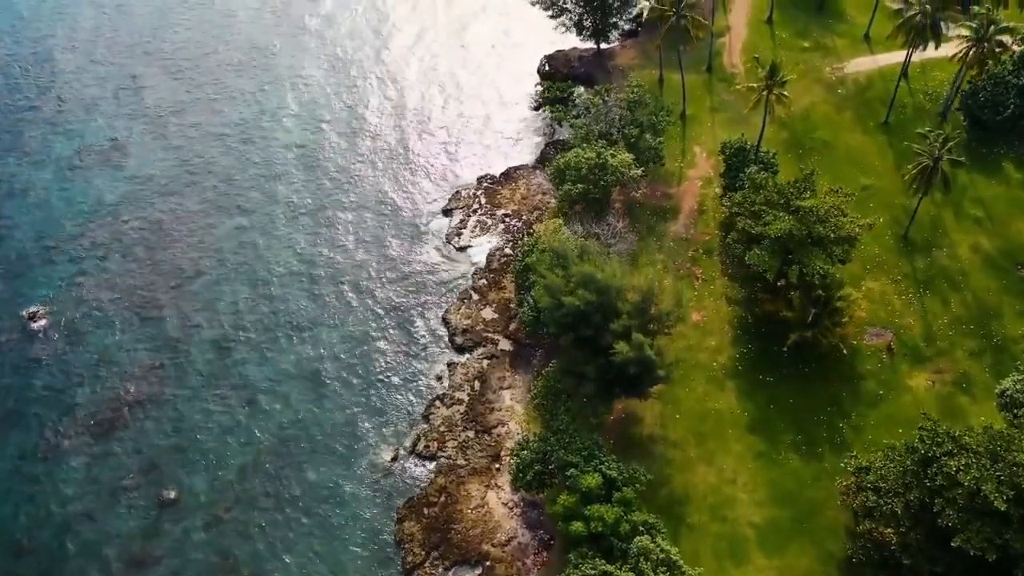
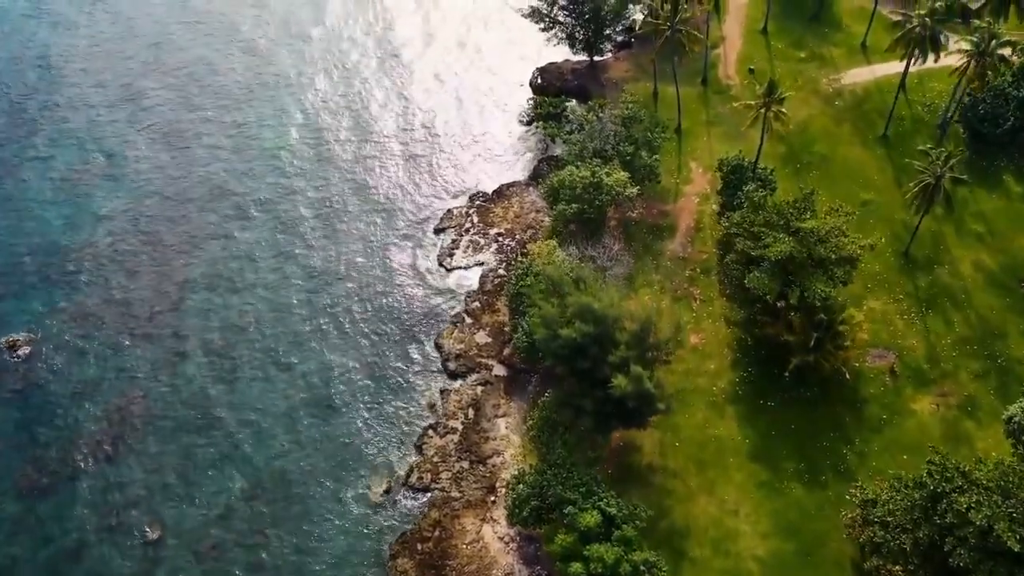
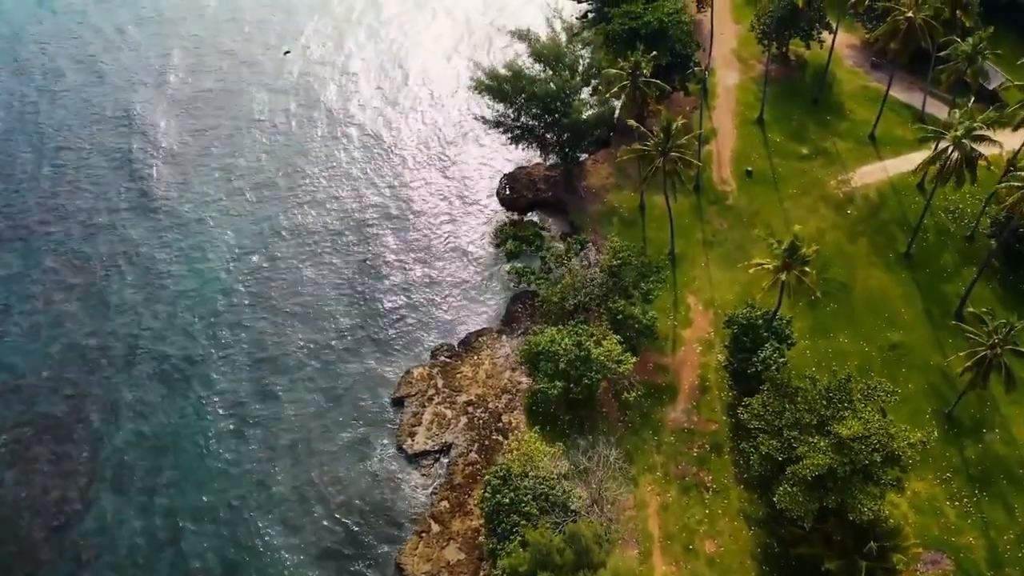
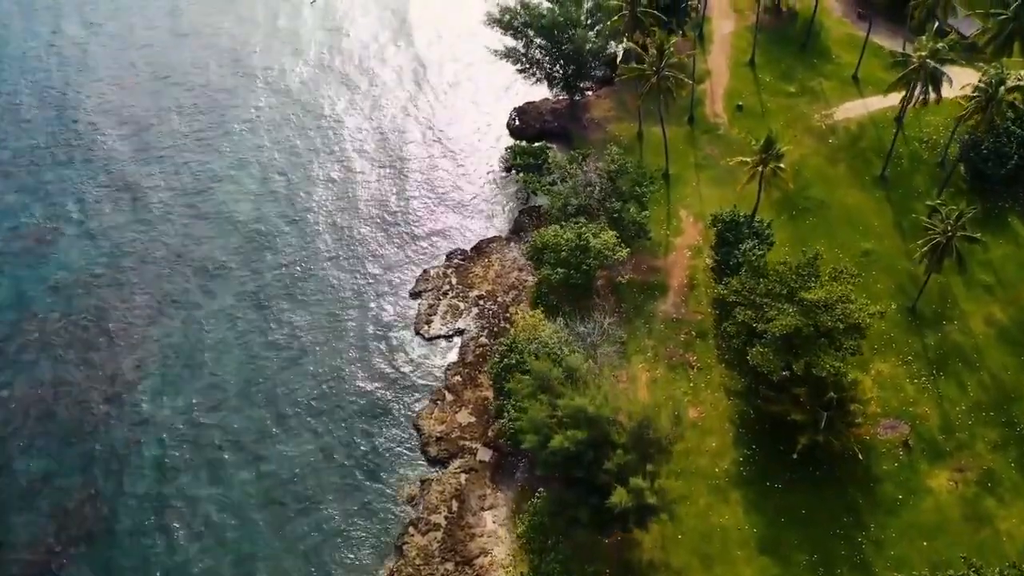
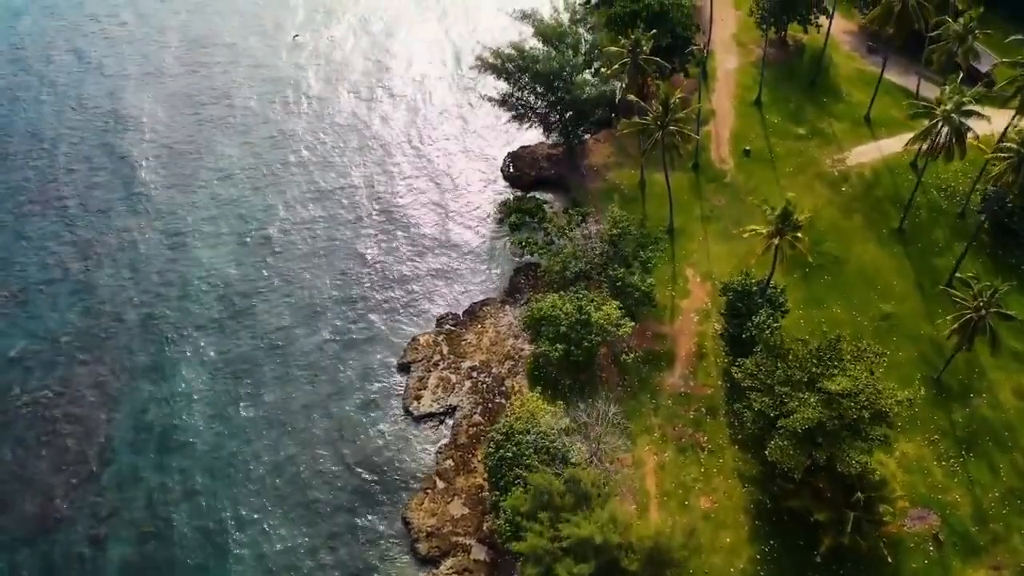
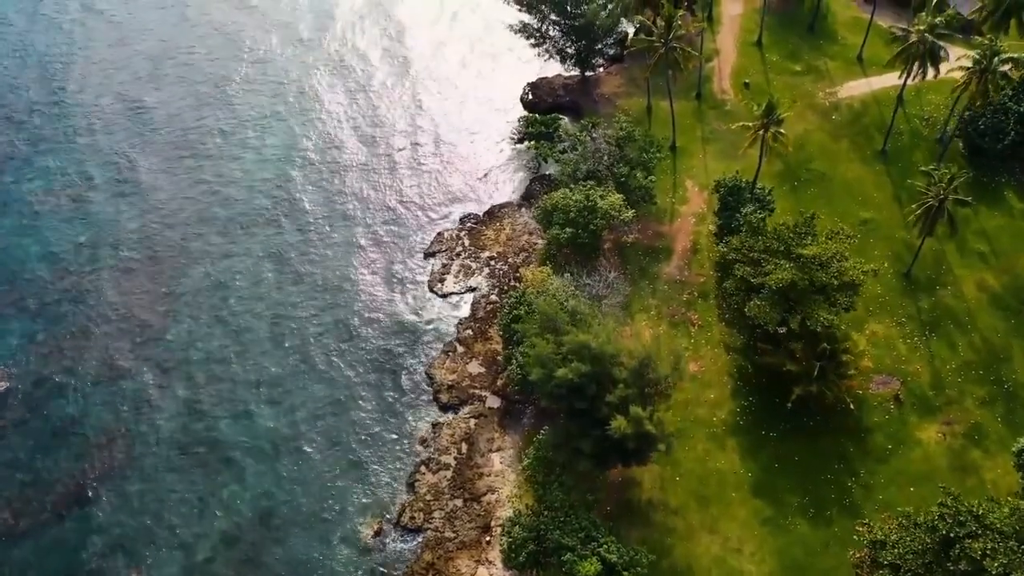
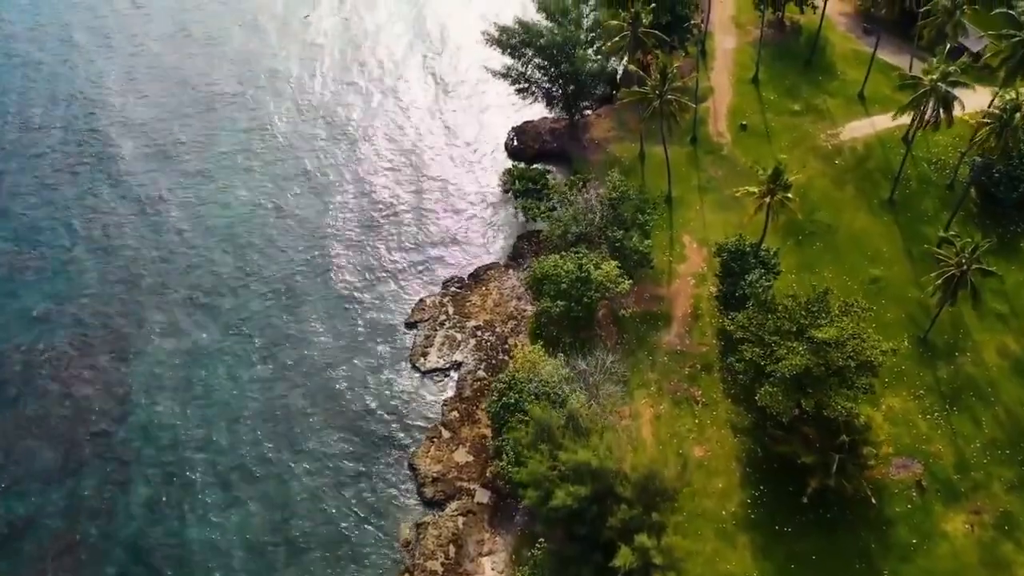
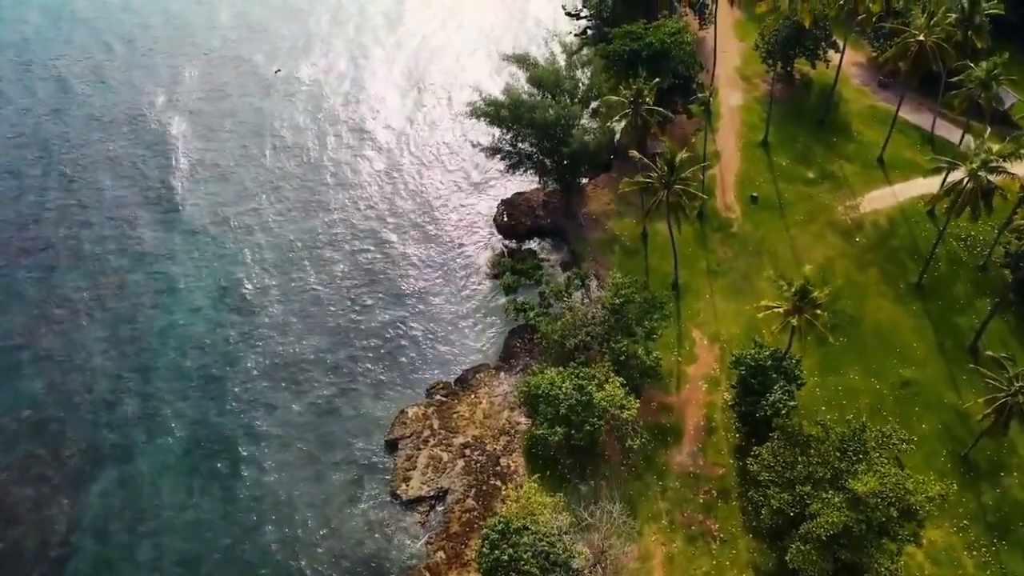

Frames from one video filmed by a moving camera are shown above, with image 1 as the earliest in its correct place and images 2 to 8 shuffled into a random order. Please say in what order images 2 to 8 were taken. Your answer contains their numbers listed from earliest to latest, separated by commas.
2, 6, 4, 7, 5, 3, 8
